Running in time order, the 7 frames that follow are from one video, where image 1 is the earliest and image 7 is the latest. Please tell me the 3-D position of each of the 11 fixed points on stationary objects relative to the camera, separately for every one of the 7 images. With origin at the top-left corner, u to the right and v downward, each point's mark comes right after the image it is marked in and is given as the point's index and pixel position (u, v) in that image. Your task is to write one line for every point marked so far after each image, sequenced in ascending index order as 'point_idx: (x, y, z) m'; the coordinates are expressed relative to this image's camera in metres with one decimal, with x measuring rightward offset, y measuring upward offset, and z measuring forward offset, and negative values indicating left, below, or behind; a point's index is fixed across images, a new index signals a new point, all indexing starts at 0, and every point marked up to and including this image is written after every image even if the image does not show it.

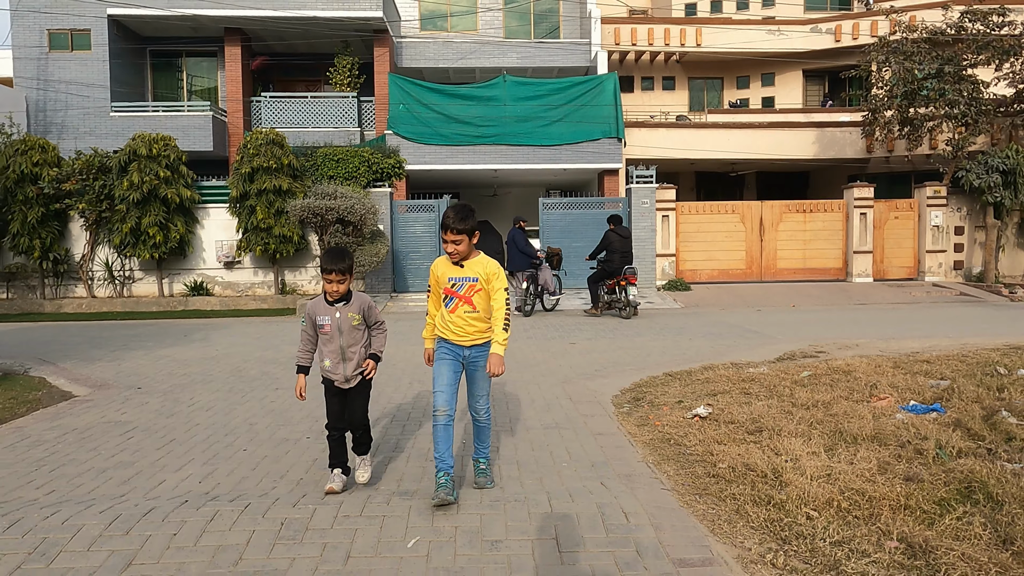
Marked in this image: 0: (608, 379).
0: (+1.0, -0.9, +7.8) m
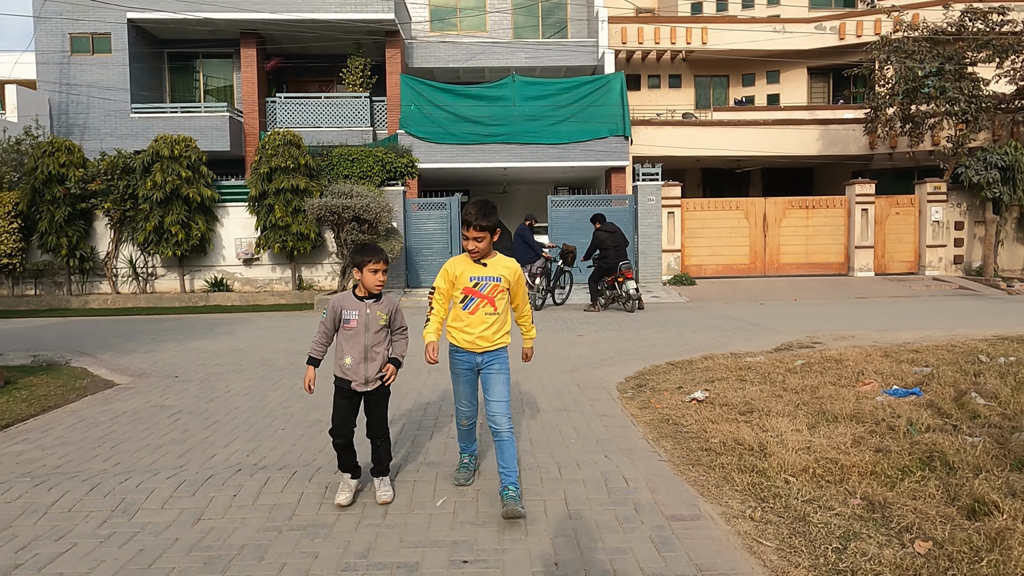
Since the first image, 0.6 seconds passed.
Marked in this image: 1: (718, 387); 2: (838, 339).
0: (+1.1, -0.9, +8.3) m
1: (+1.8, -0.9, +6.7) m
2: (+4.2, -0.7, +9.9) m
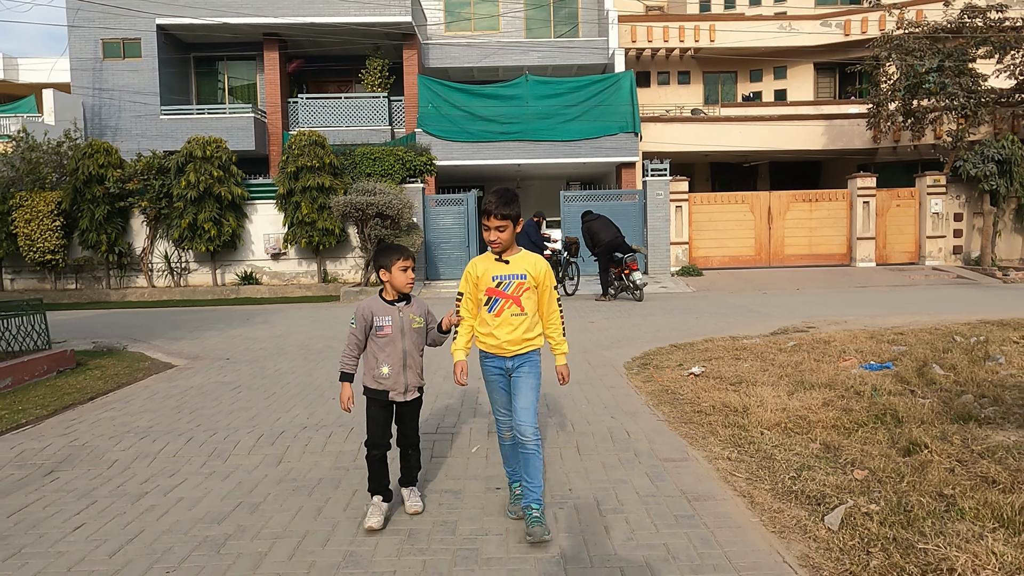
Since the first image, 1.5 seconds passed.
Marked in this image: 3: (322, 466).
0: (+1.3, -0.7, +9.1) m
1: (+2.0, -0.7, +7.5) m
2: (+4.5, -0.5, +10.7) m
3: (-1.1, -1.1, +4.6) m
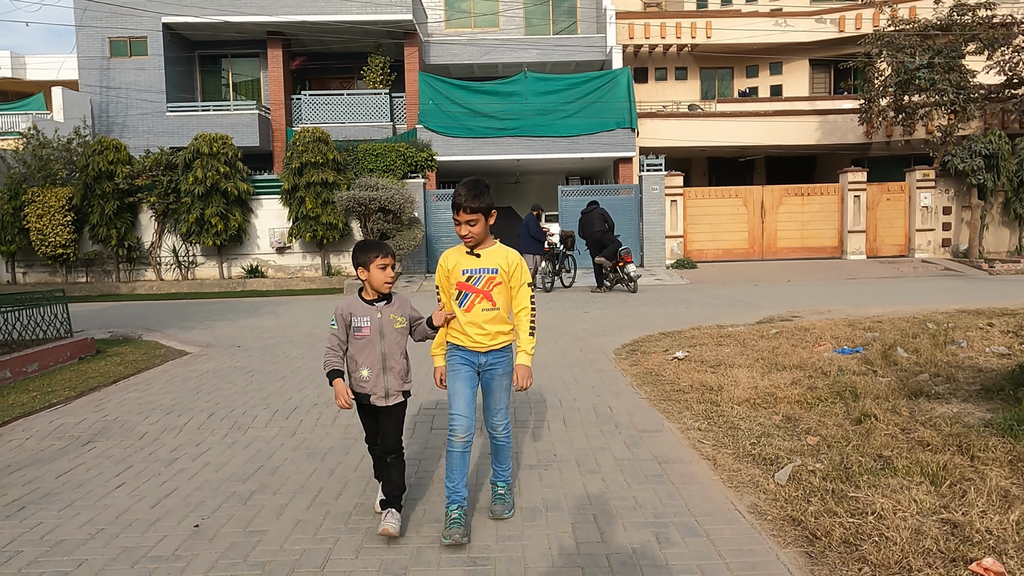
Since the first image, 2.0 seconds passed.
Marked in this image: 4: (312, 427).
0: (+1.3, -0.6, +9.6) m
1: (+2.0, -0.6, +8.0) m
2: (+4.4, -0.4, +11.2) m
3: (-1.2, -1.0, +5.1) m
4: (-1.4, -1.0, +5.3) m
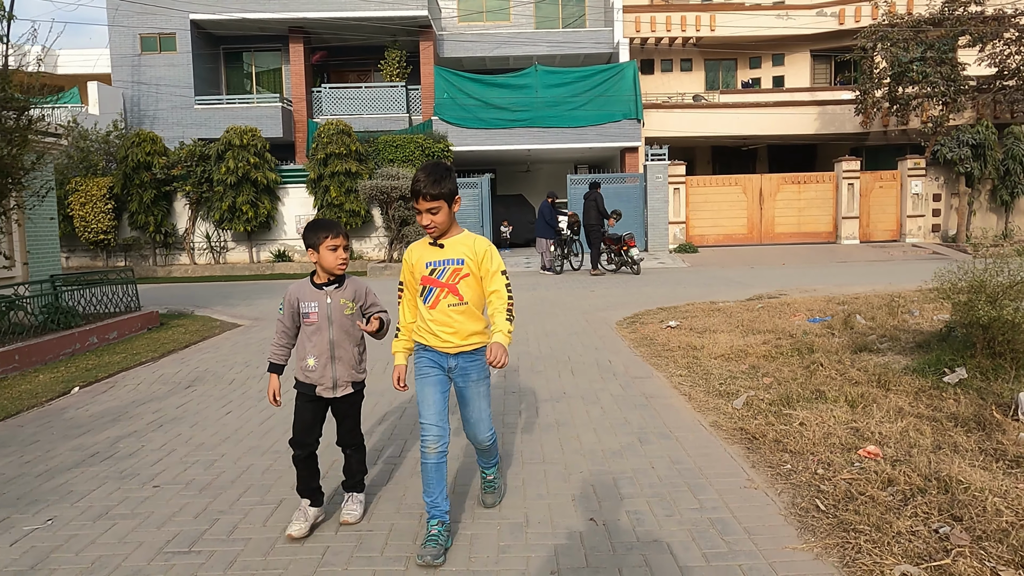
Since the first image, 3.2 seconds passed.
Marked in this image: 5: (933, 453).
0: (+1.5, -0.3, +10.8) m
1: (+2.1, -0.4, +9.2) m
2: (+4.6, 0.0, +12.3) m
3: (-1.0, -0.8, +6.3) m
4: (-1.2, -0.7, +6.5) m
5: (+2.2, -0.8, +4.0) m
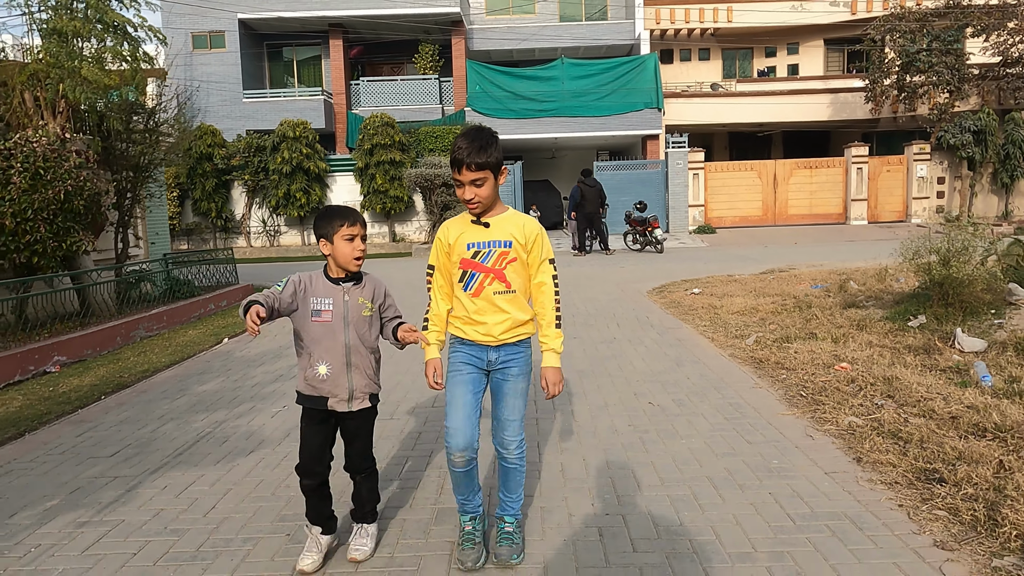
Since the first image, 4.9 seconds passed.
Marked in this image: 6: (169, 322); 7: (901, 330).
0: (+2.2, +0.1, +12.5) m
1: (+2.8, 0.0, +10.8) m
2: (+5.4, +0.4, +13.9) m
3: (-0.4, -0.5, +8.0) m
4: (-0.6, -0.4, +8.2) m
5: (+2.8, -0.6, +5.6) m
6: (-4.3, -0.4, +9.6) m
7: (+3.4, -0.4, +6.7) m
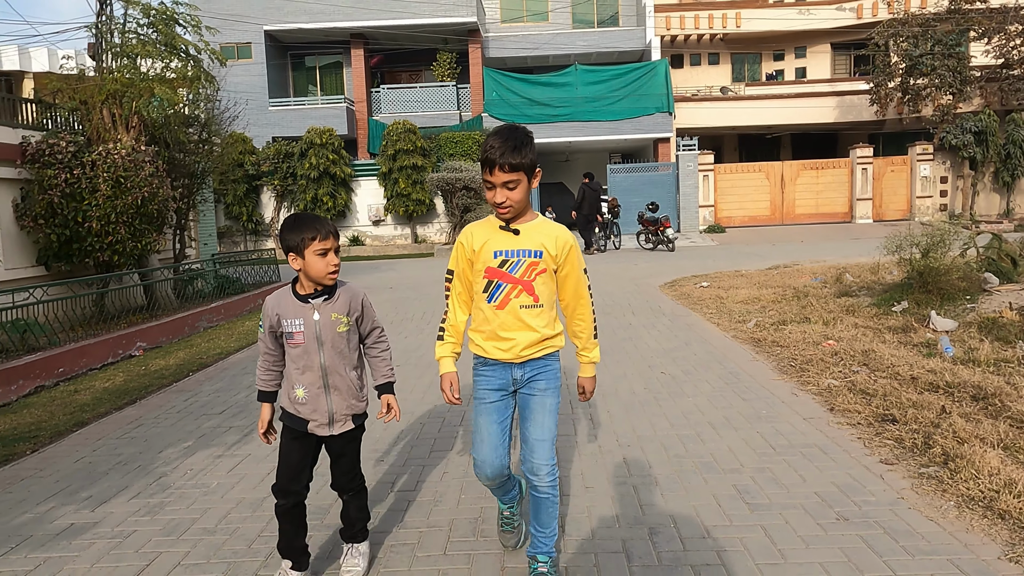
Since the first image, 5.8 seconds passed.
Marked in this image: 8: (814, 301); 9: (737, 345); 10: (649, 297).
0: (+2.6, +0.2, +13.3) m
1: (+3.1, +0.1, +11.7) m
2: (+5.8, +0.5, +14.7) m
3: (-0.1, -0.4, +8.9) m
4: (-0.3, -0.4, +9.1) m
5: (+3.0, -0.4, +6.5) m
6: (-4.0, -0.4, +10.6) m
7: (+3.7, -0.3, +7.6) m
8: (+3.3, -0.2, +8.4) m
9: (+2.1, -0.5, +7.0) m
10: (+1.9, -0.1, +10.7) m
